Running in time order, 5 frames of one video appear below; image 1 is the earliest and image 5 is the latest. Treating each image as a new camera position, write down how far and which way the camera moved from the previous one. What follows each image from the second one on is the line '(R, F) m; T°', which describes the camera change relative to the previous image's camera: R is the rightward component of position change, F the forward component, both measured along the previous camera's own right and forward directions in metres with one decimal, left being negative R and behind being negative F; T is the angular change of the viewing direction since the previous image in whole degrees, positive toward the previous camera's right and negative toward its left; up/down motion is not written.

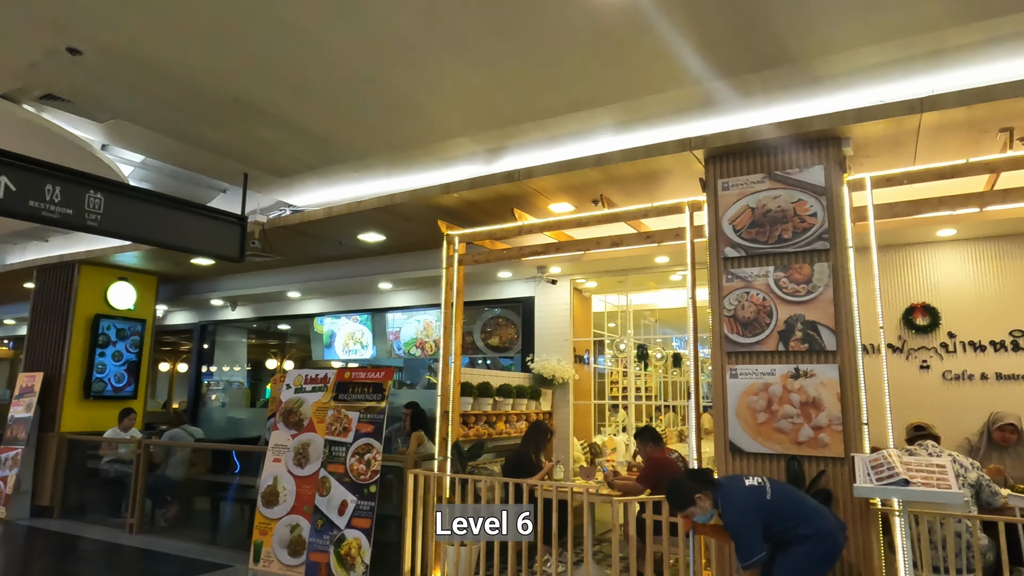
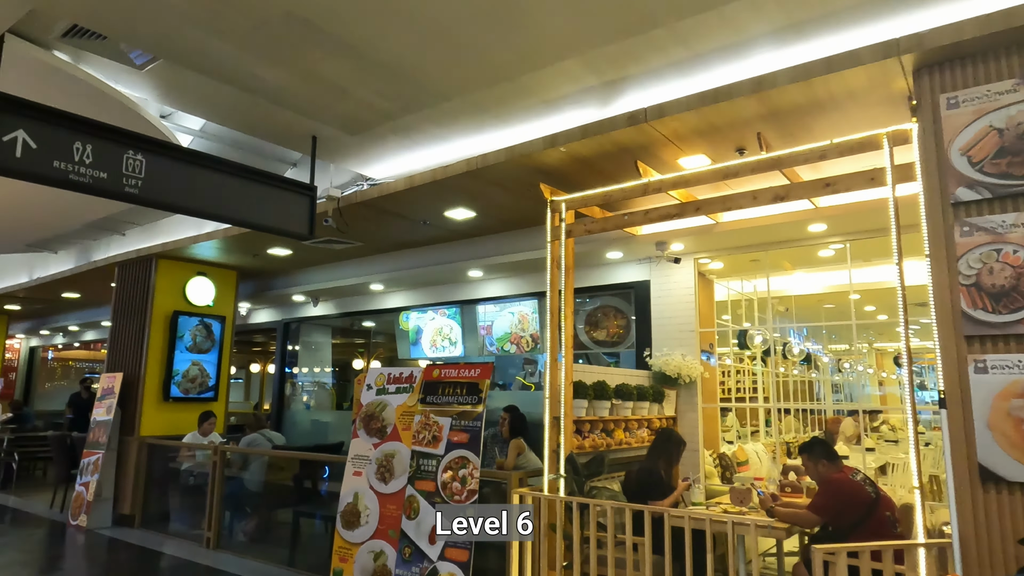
(-0.3, +1.0) m; -7°
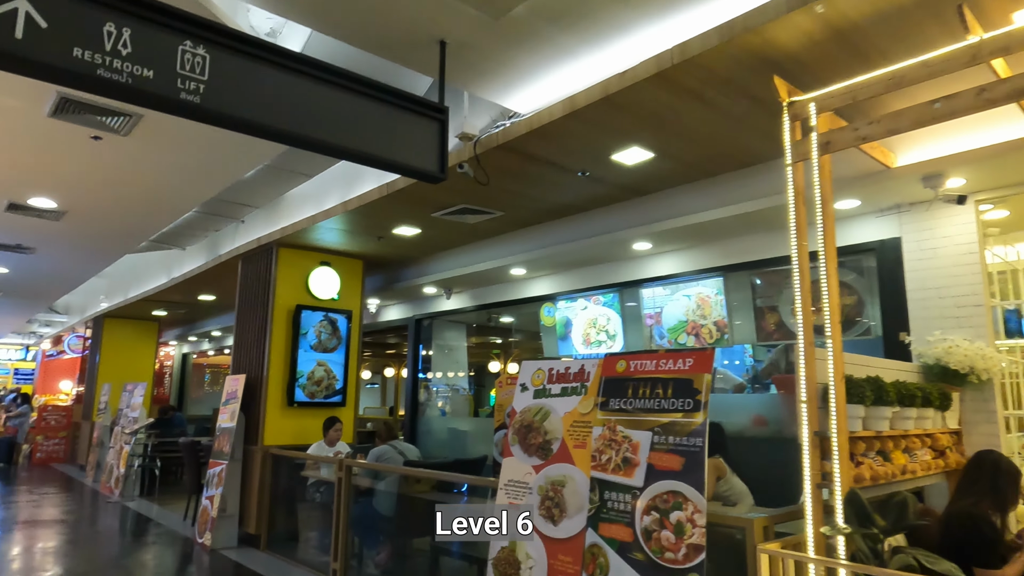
(-0.4, +1.3) m; -11°
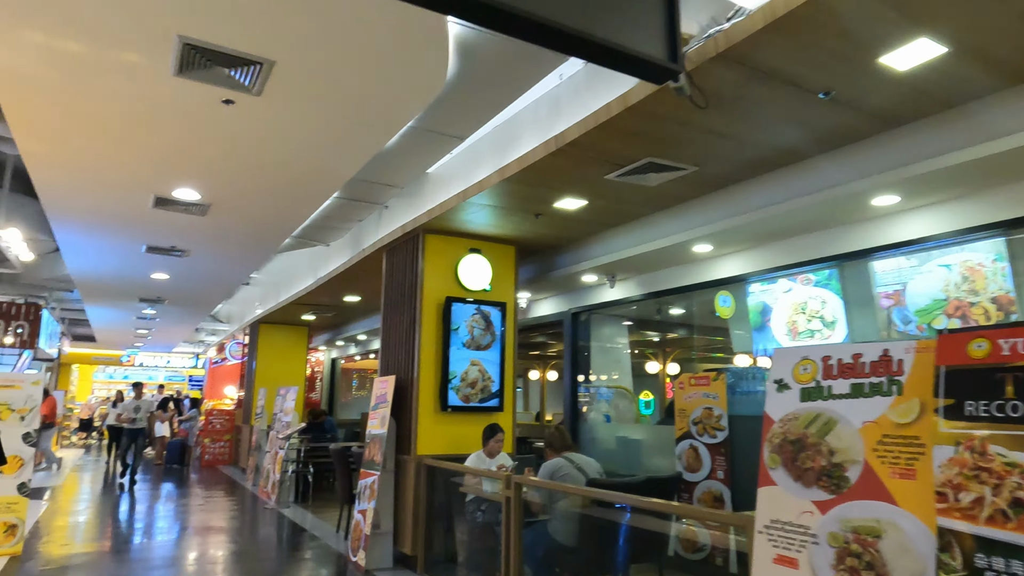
(-0.4, +0.9) m; -11°
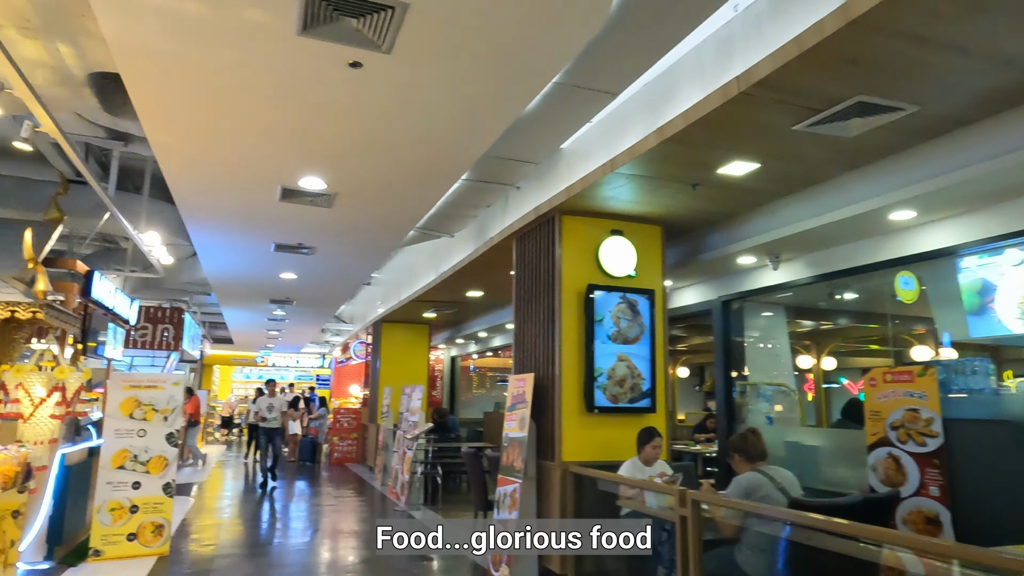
(-0.3, +0.6) m; -9°
